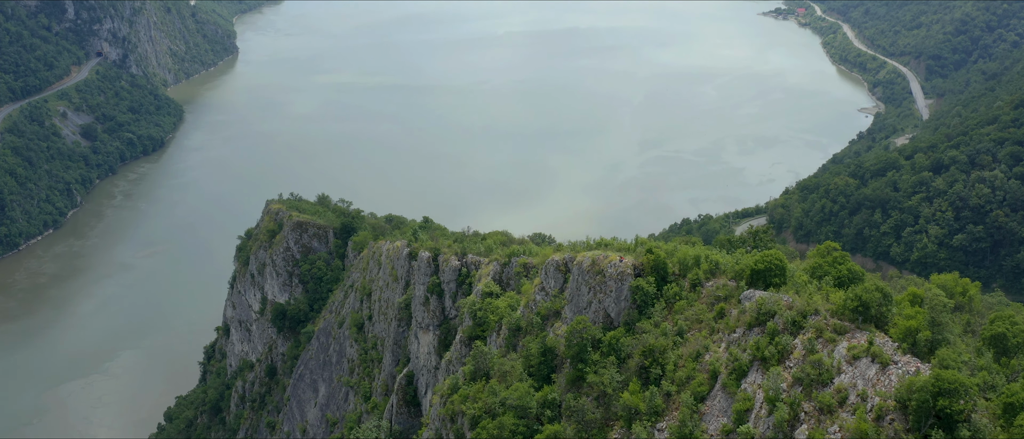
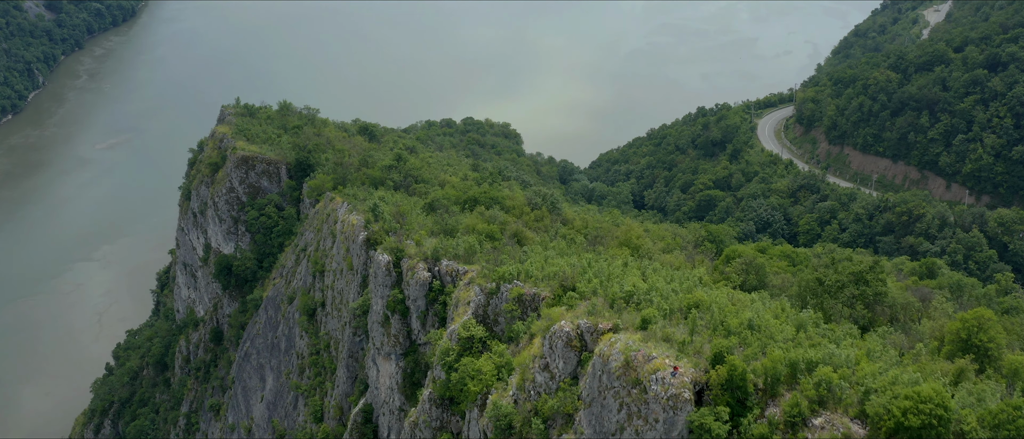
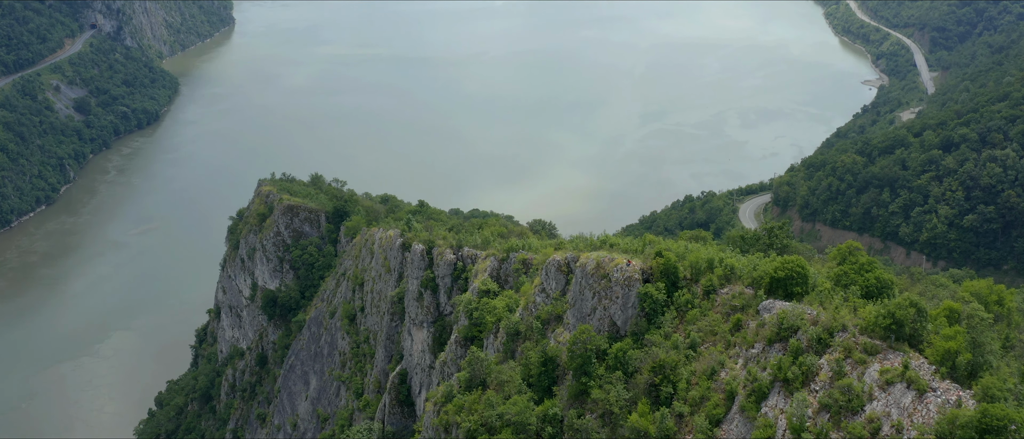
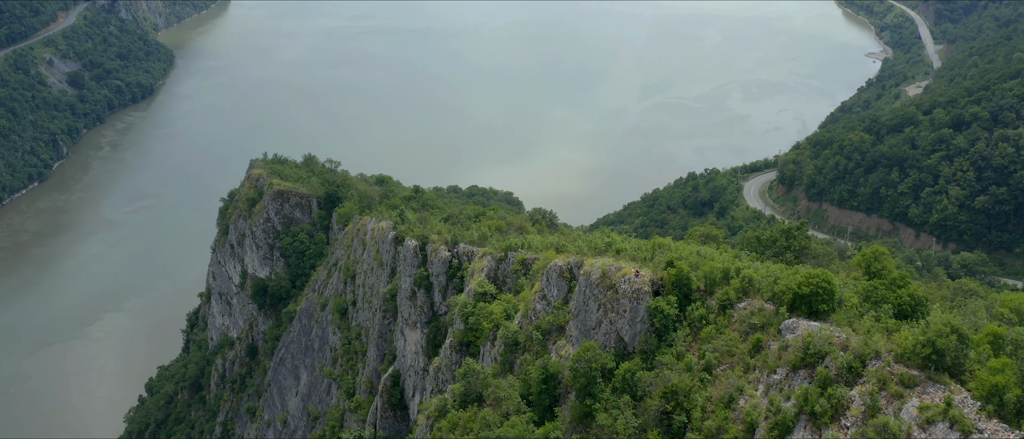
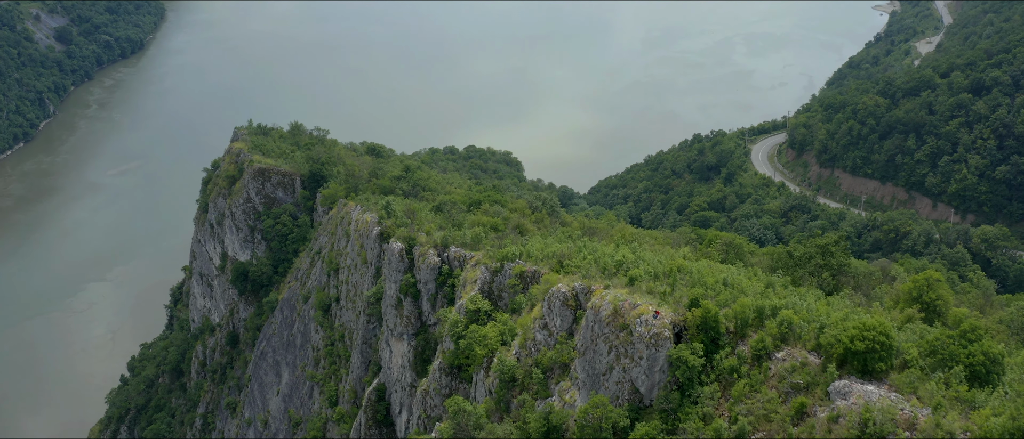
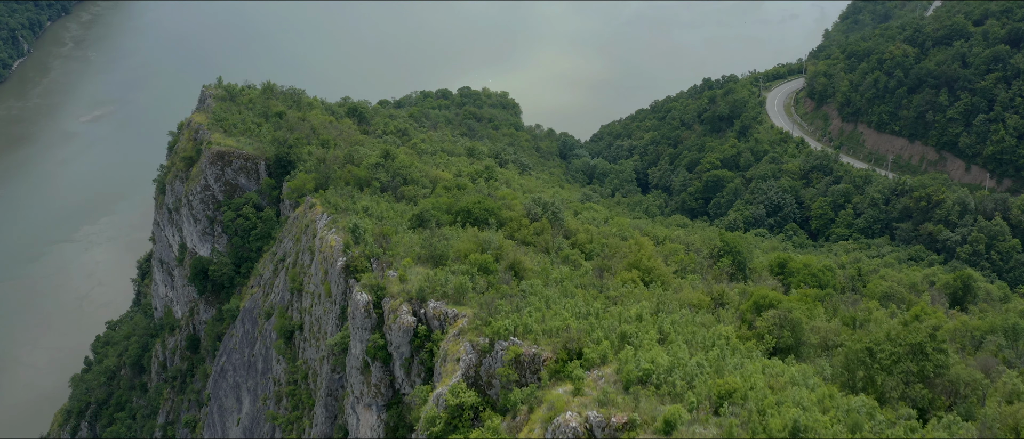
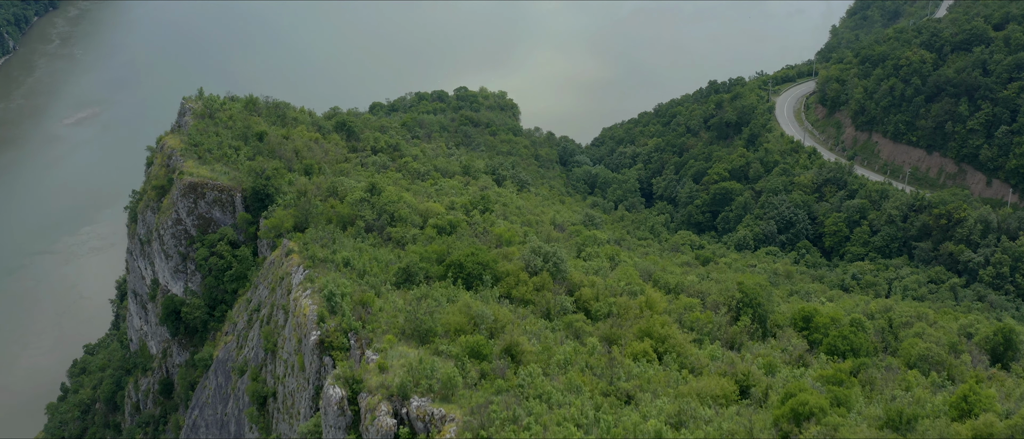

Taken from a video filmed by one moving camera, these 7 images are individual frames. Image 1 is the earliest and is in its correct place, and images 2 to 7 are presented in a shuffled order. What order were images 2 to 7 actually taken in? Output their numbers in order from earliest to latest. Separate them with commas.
3, 4, 5, 2, 6, 7
